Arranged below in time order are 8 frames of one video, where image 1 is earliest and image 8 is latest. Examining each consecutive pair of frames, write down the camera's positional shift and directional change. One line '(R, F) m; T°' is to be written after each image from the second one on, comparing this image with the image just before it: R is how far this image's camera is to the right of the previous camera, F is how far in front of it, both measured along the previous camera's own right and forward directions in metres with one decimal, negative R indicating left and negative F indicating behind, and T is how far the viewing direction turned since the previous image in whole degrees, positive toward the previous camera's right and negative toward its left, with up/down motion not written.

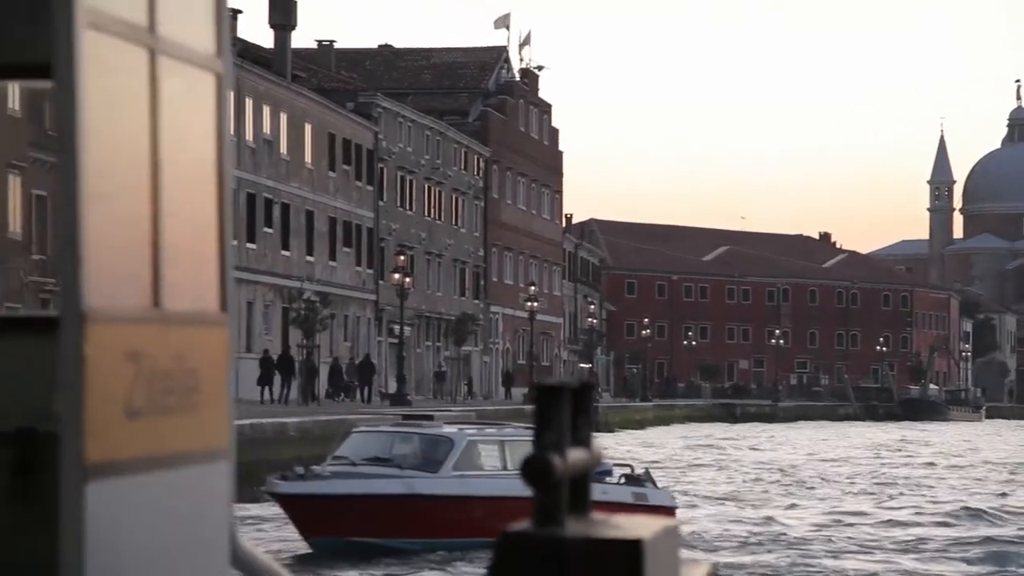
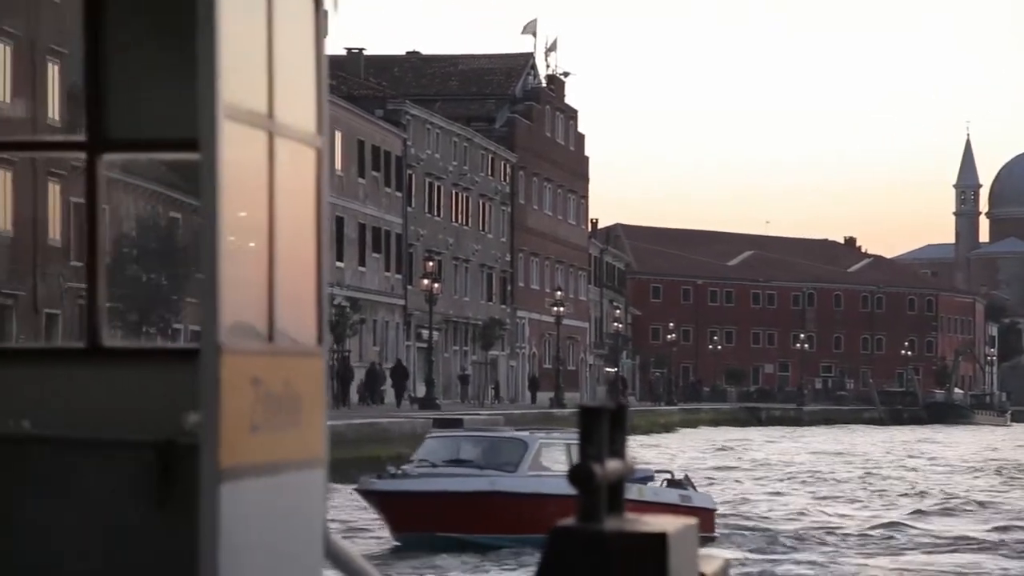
(-0.1, -1.1) m; -1°
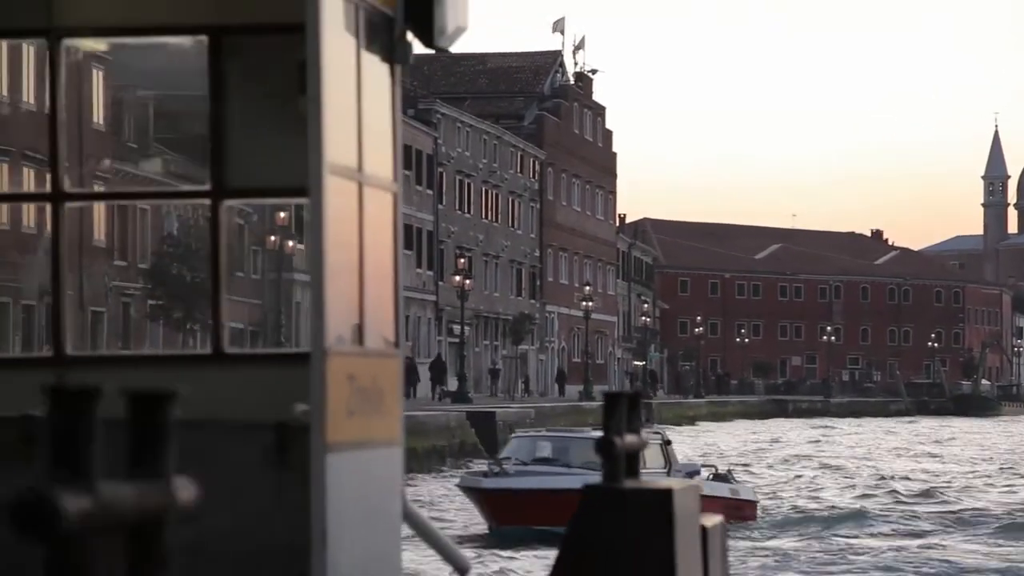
(0.0, -1.7) m; -1°
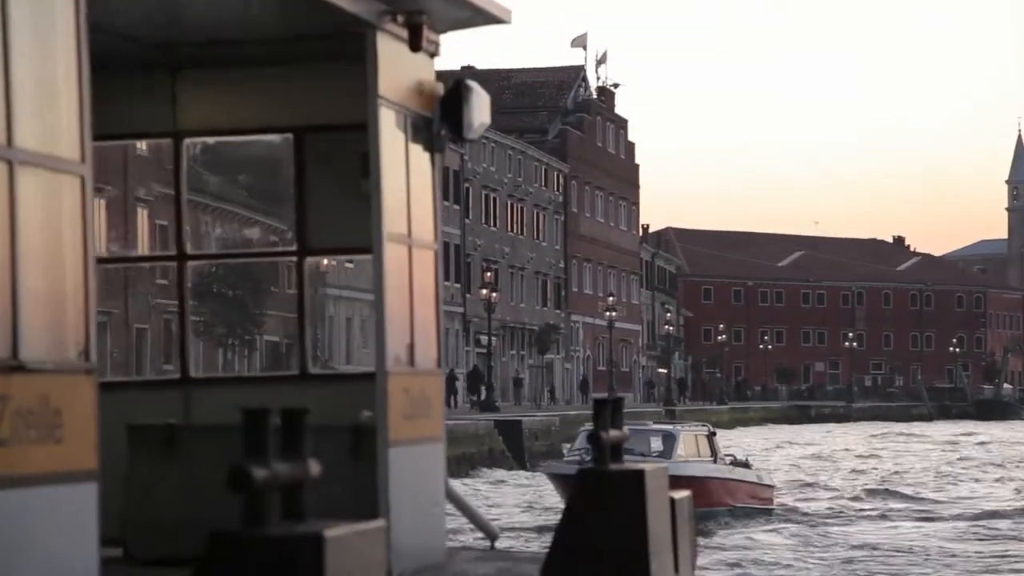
(+0.1, -2.6) m; -1°
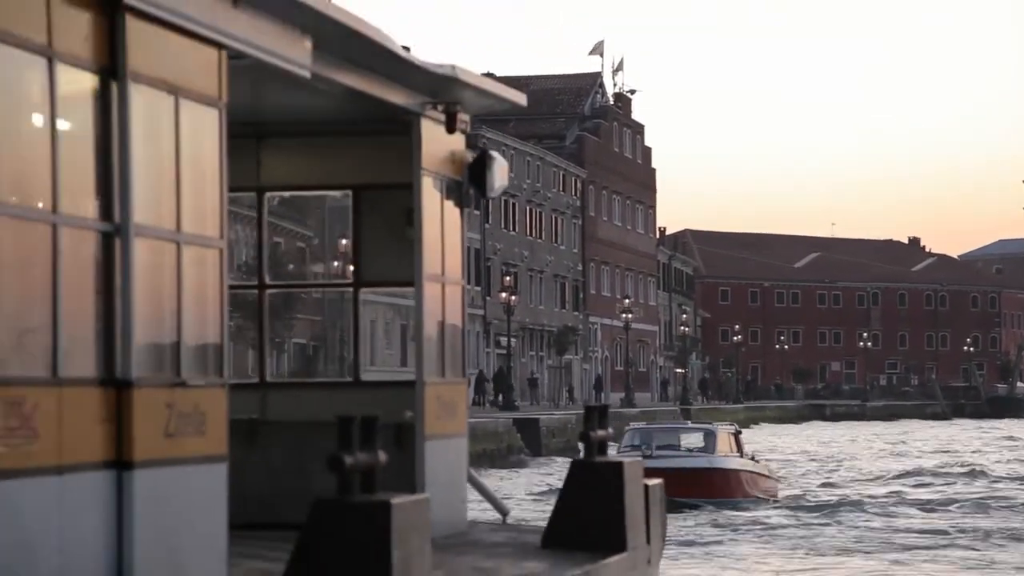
(+0.1, -2.9) m; -1°
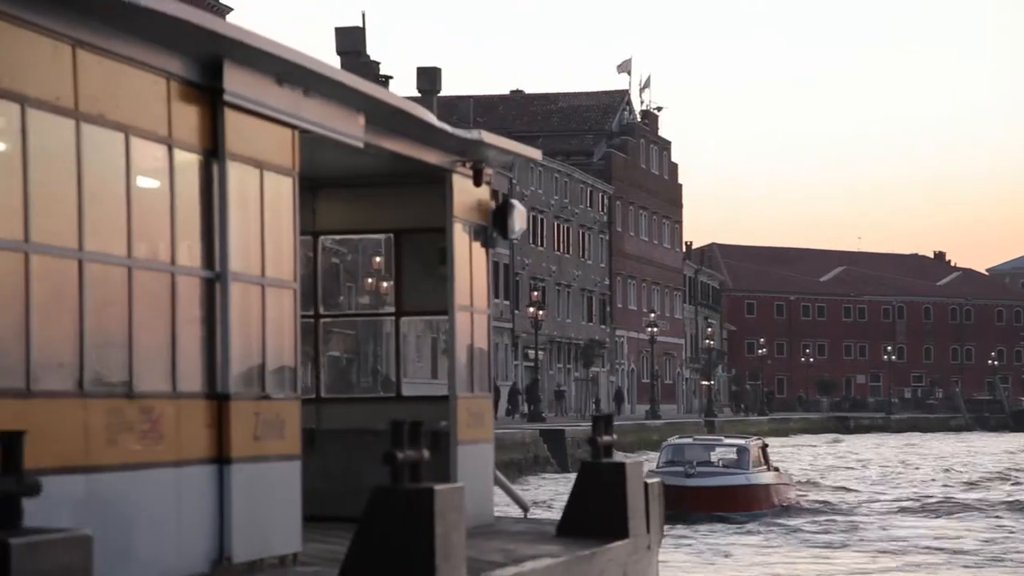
(+0.1, -2.4) m; -1°
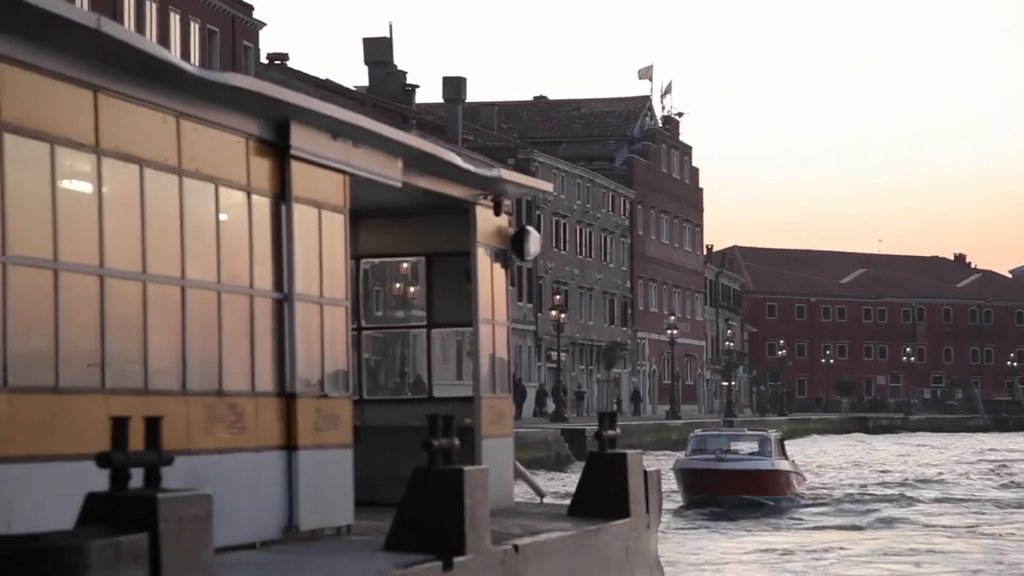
(+0.1, -2.5) m; -1°
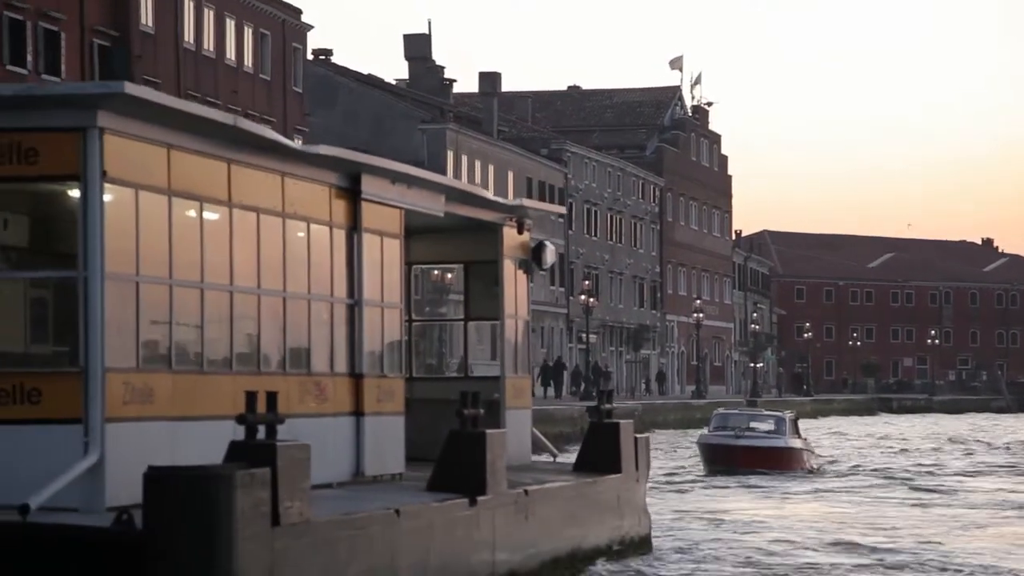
(+0.3, -4.8) m; -1°
